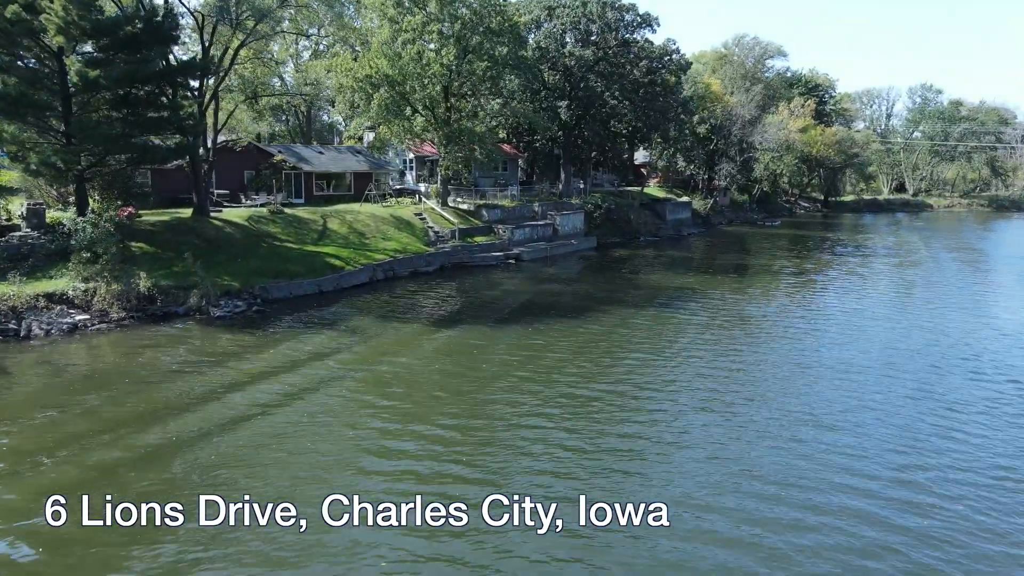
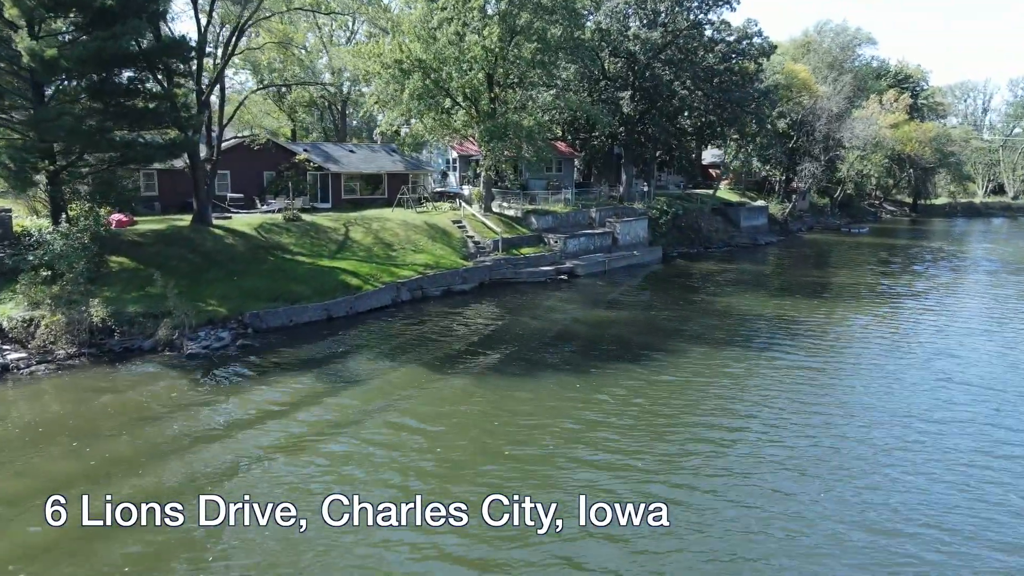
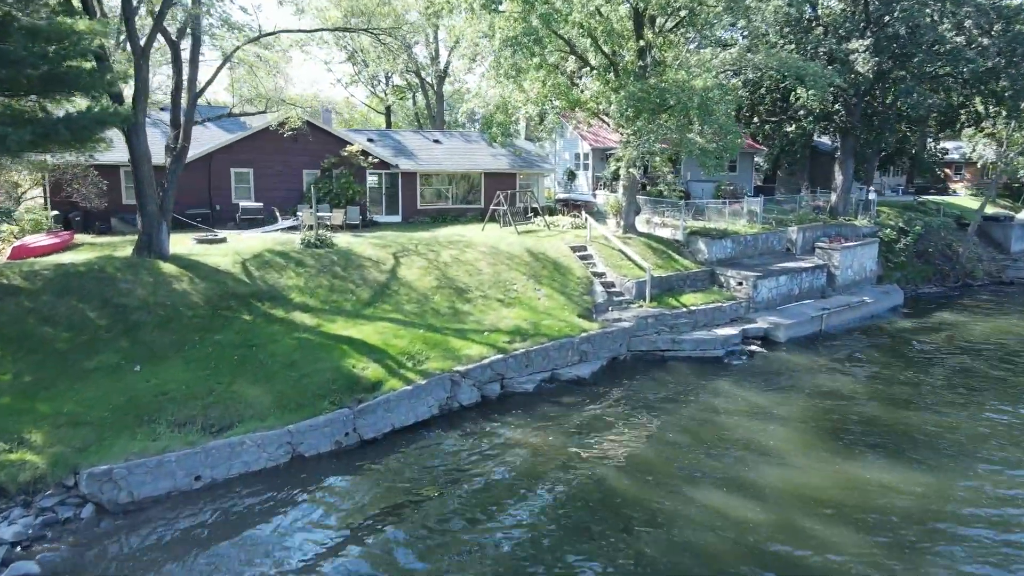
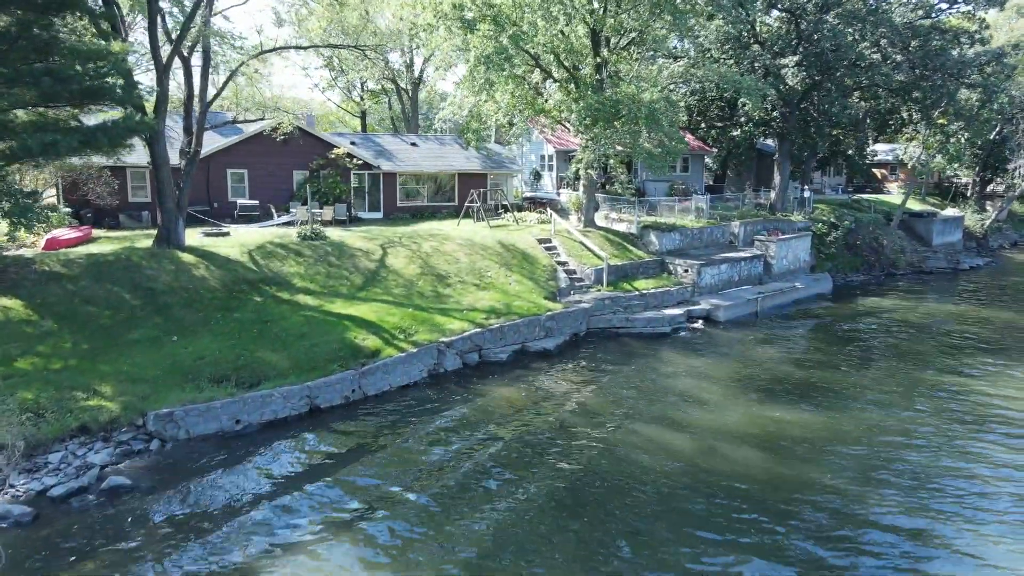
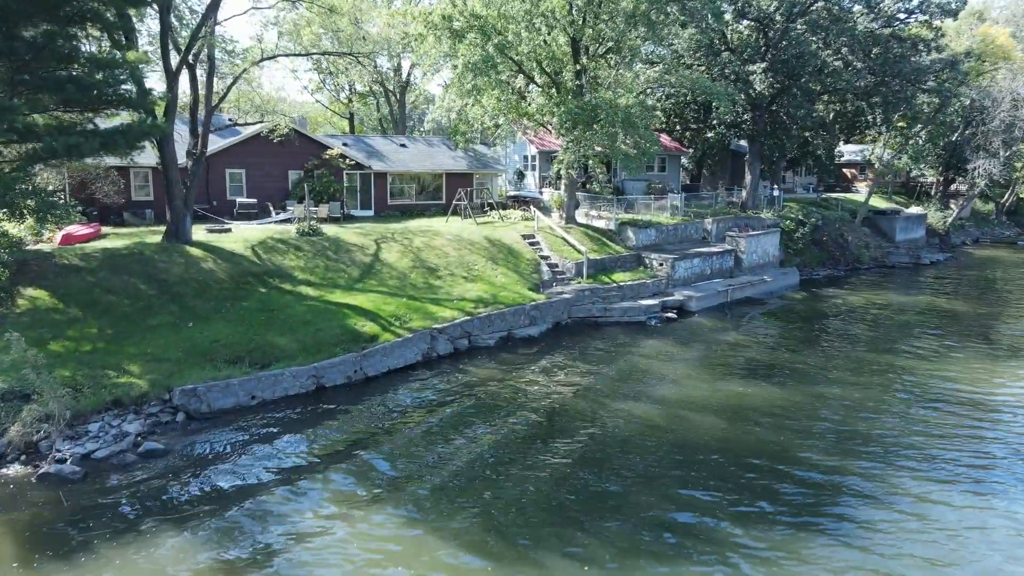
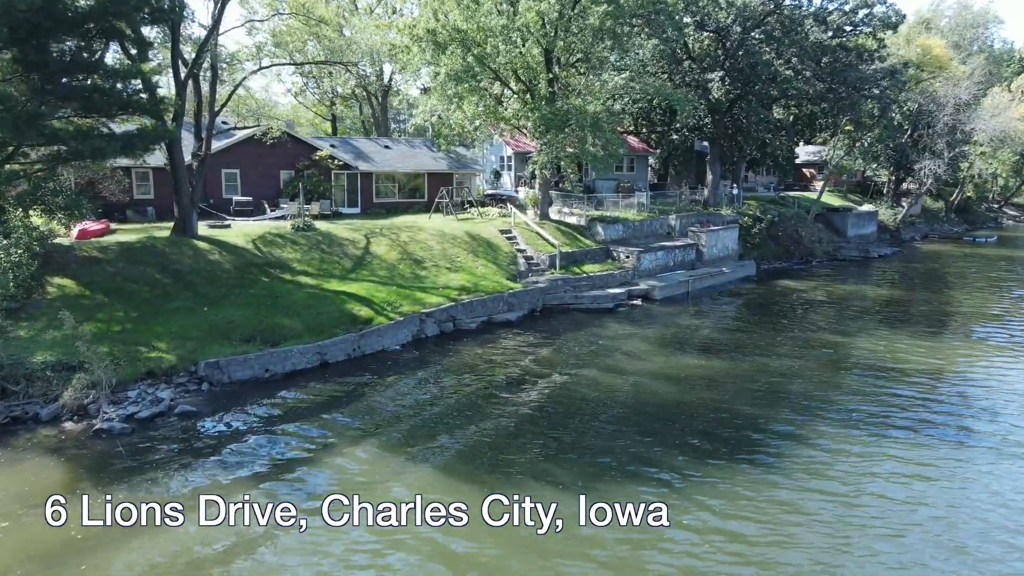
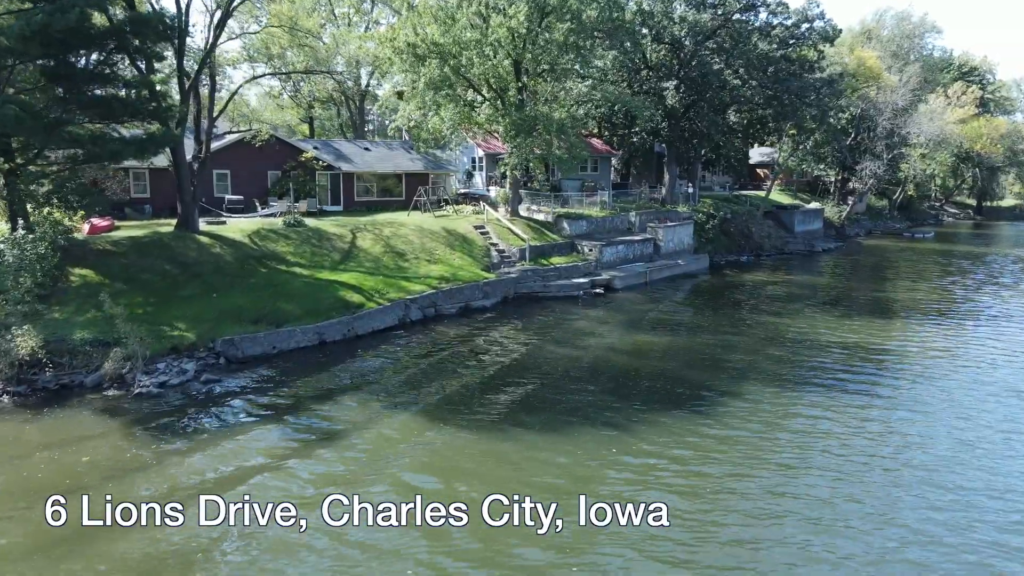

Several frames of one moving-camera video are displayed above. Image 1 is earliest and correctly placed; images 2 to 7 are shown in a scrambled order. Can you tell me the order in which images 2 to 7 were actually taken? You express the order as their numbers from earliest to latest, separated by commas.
2, 7, 6, 5, 4, 3
